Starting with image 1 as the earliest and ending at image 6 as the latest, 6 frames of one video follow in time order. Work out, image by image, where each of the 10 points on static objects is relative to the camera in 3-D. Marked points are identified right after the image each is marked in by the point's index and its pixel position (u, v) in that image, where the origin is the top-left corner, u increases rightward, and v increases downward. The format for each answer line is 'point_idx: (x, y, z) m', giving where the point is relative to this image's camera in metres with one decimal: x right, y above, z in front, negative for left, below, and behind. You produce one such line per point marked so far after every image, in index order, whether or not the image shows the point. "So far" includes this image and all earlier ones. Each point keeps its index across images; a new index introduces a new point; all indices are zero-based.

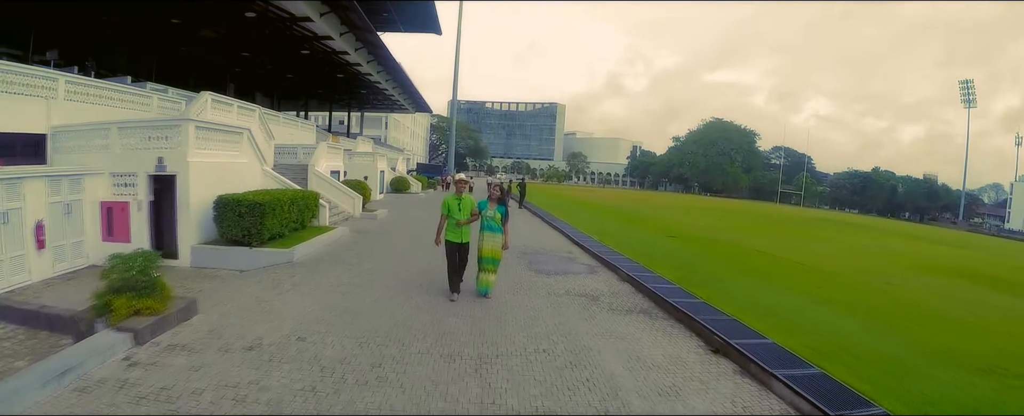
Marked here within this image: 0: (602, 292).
0: (+1.2, -1.2, +7.0) m
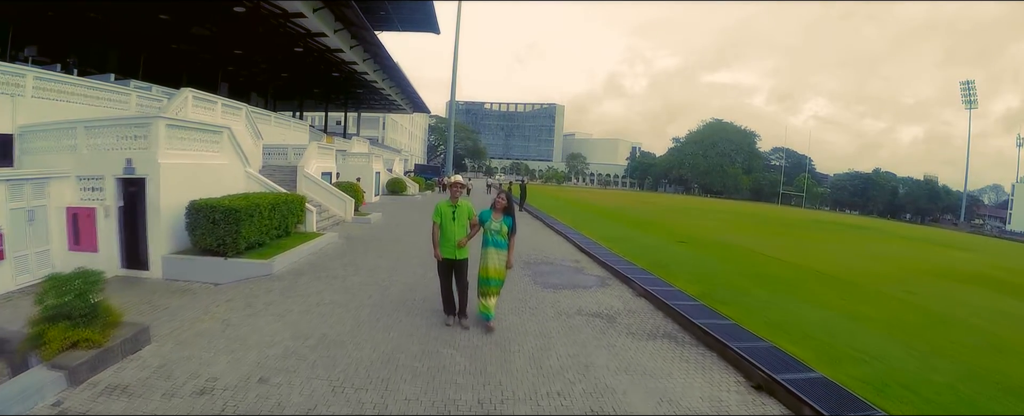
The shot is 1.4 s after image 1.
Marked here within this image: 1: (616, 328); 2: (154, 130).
0: (+1.3, -1.3, +6.2) m
1: (+1.1, -1.3, +5.6) m
2: (-5.7, +1.2, +8.2) m
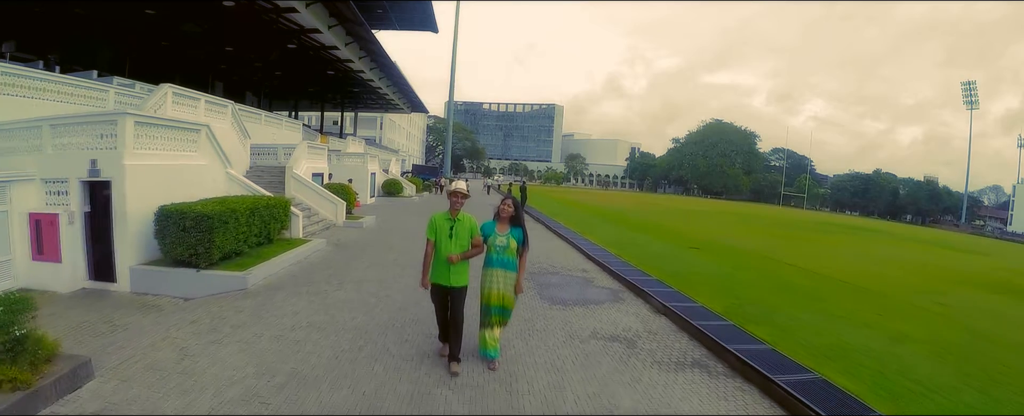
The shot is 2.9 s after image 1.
0: (+1.3, -1.3, +5.5) m
1: (+1.2, -1.4, +4.8) m
2: (-5.7, +1.2, +7.4) m
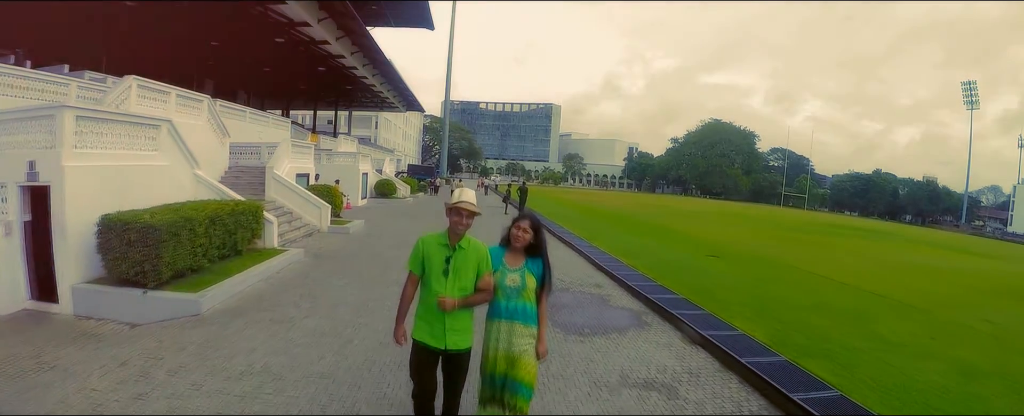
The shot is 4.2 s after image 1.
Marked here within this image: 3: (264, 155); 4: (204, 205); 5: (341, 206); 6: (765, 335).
0: (+1.4, -1.4, +4.4) m
1: (+1.3, -1.5, +3.8) m
2: (-5.6, +1.1, +6.3) m
3: (-6.6, +1.4, +13.5) m
4: (-4.2, 0.0, +6.9) m
5: (-4.4, 0.0, +13.2) m
6: (+2.8, -1.4, +5.7) m
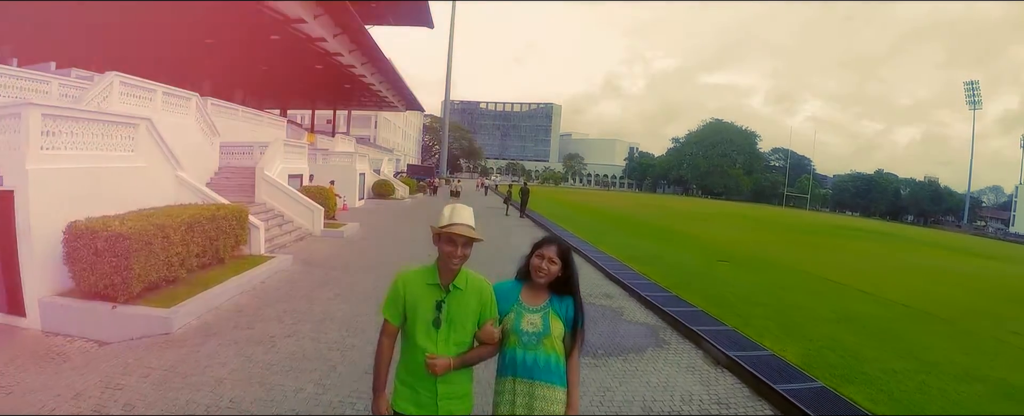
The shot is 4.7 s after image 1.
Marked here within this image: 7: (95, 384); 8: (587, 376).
0: (+1.5, -1.5, +3.9) m
1: (+1.3, -1.6, +3.2) m
2: (-5.6, +1.0, +5.8) m
3: (-6.5, +1.3, +13.0) m
4: (-4.2, 0.0, +6.4) m
5: (-4.4, 0.0, +12.7) m
6: (+2.9, -1.5, +5.2) m
7: (-3.2, -1.3, +3.9) m
8: (+0.6, -1.4, +4.3) m
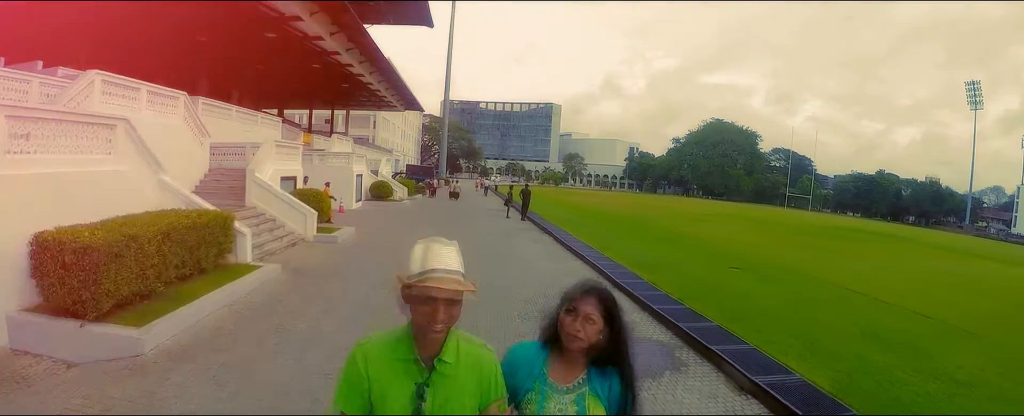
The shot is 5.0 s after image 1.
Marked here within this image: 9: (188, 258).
0: (+1.5, -1.6, +3.4) m
1: (+1.4, -1.6, +2.8) m
2: (-5.6, +0.9, +5.3) m
3: (-6.5, +1.3, +12.5) m
4: (-4.1, -0.1, +6.0) m
5: (-4.3, -0.1, +12.2) m
6: (+2.9, -1.6, +4.8) m
7: (-3.2, -1.4, +3.4) m
8: (+0.7, -1.5, +3.9) m
9: (-3.9, -0.6, +6.2) m
